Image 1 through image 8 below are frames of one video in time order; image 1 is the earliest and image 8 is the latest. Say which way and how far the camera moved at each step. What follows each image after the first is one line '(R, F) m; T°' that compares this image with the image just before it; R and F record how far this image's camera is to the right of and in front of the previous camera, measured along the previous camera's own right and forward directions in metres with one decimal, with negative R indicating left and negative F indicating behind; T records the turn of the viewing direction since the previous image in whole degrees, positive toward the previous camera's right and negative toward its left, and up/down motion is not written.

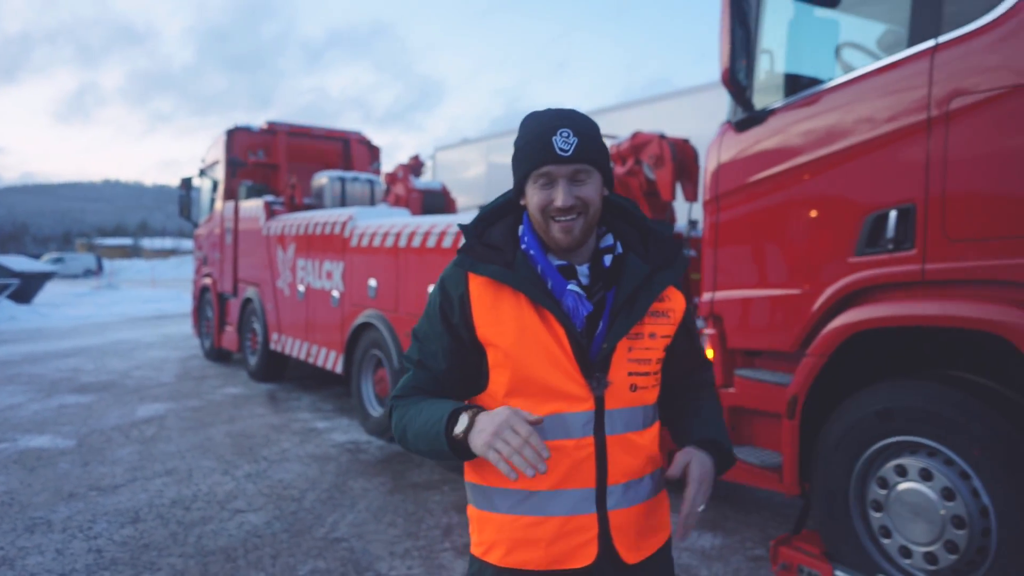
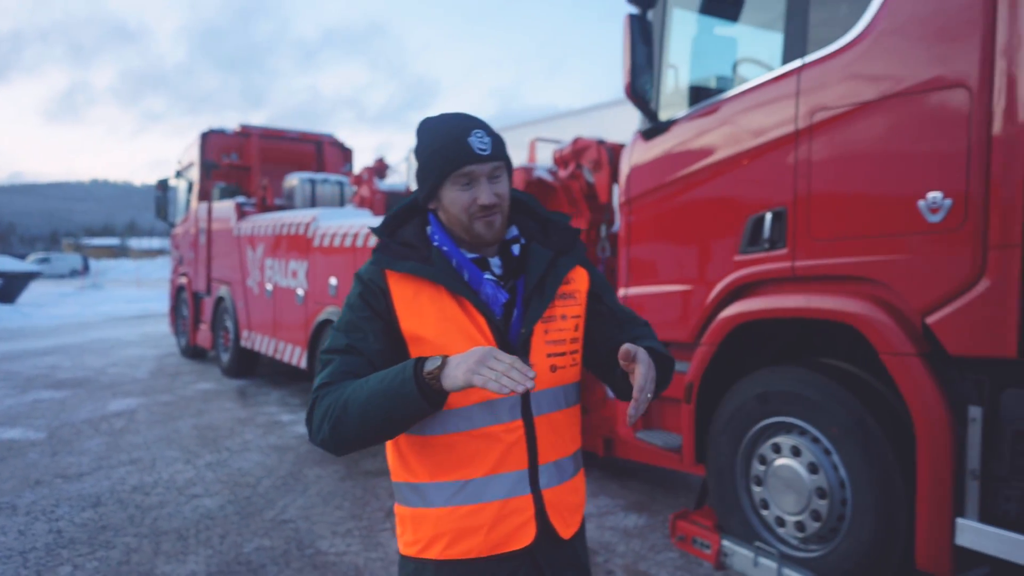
(+0.3, -0.3) m; +1°
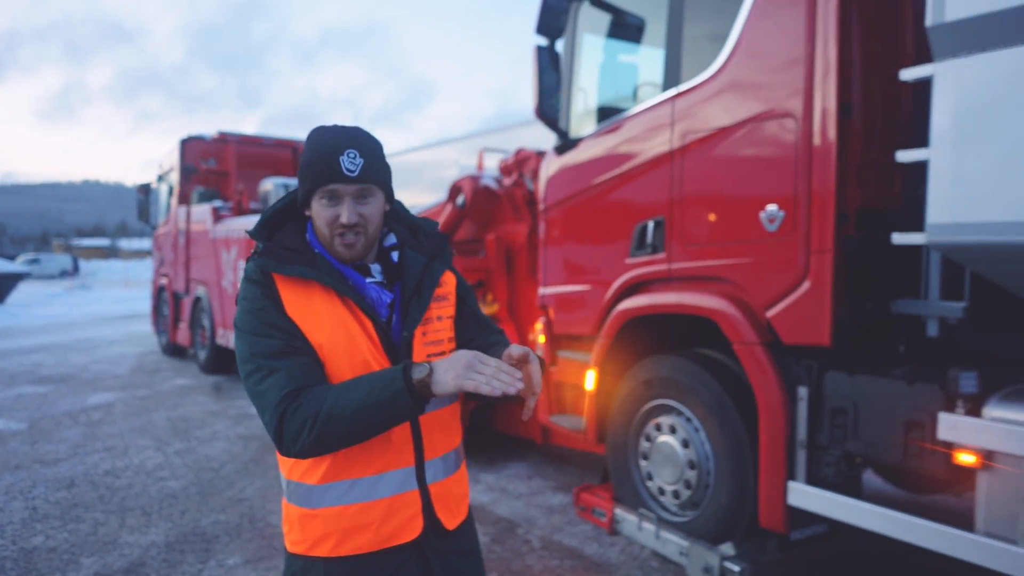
(+0.3, -0.4) m; 0°
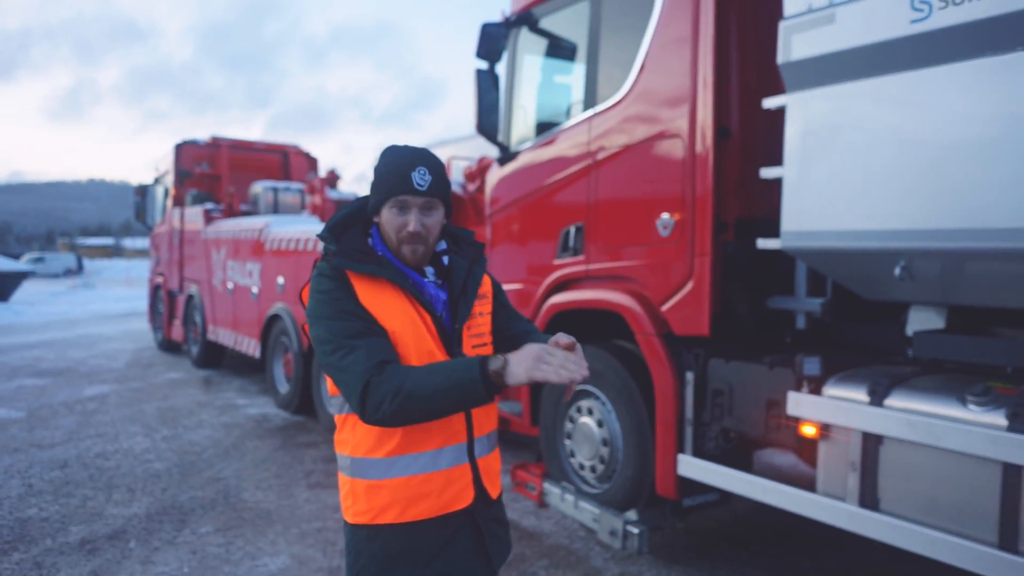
(+0.3, -0.4) m; 0°
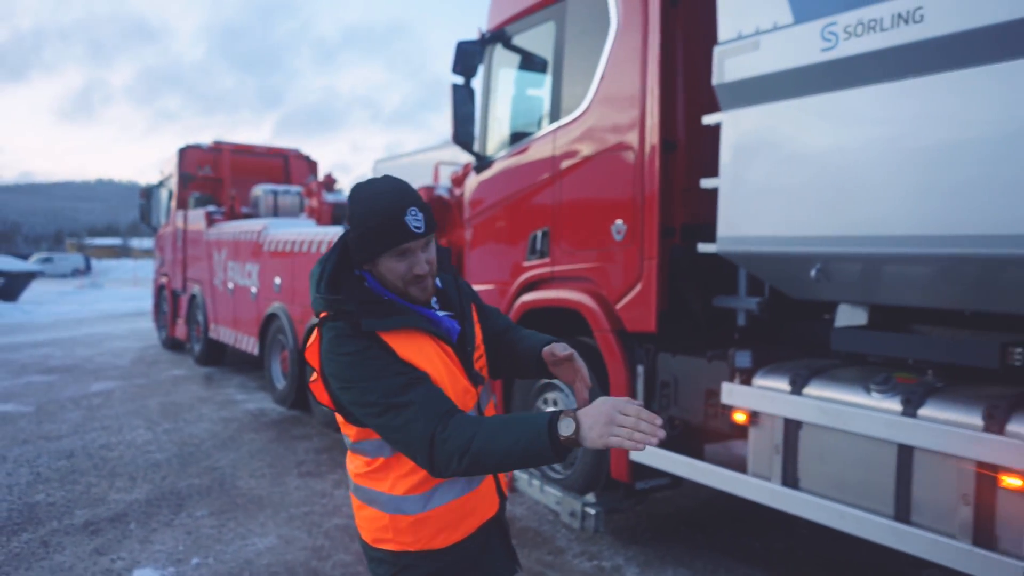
(+0.2, -0.3) m; 0°
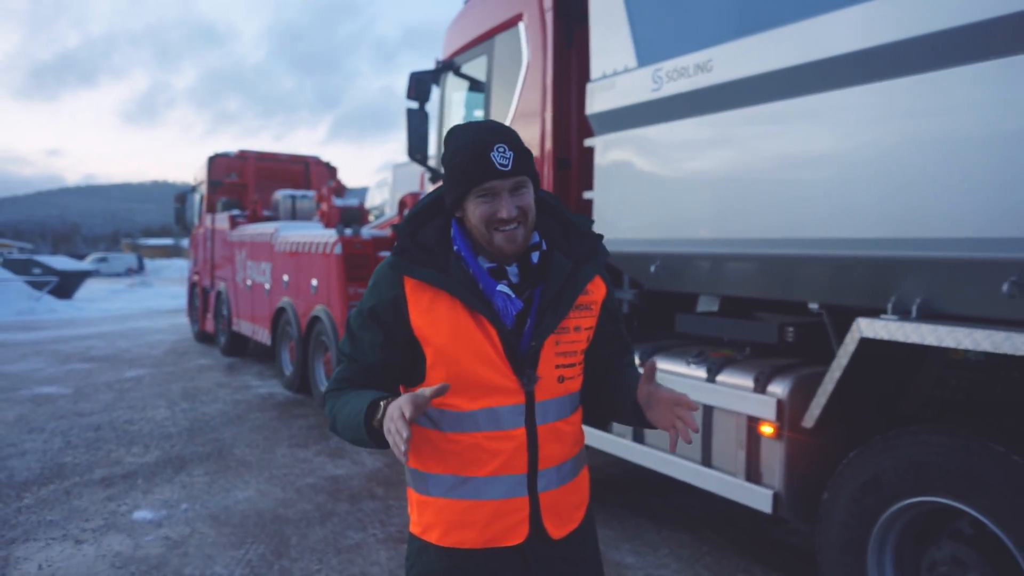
(+0.6, -0.7) m; -3°
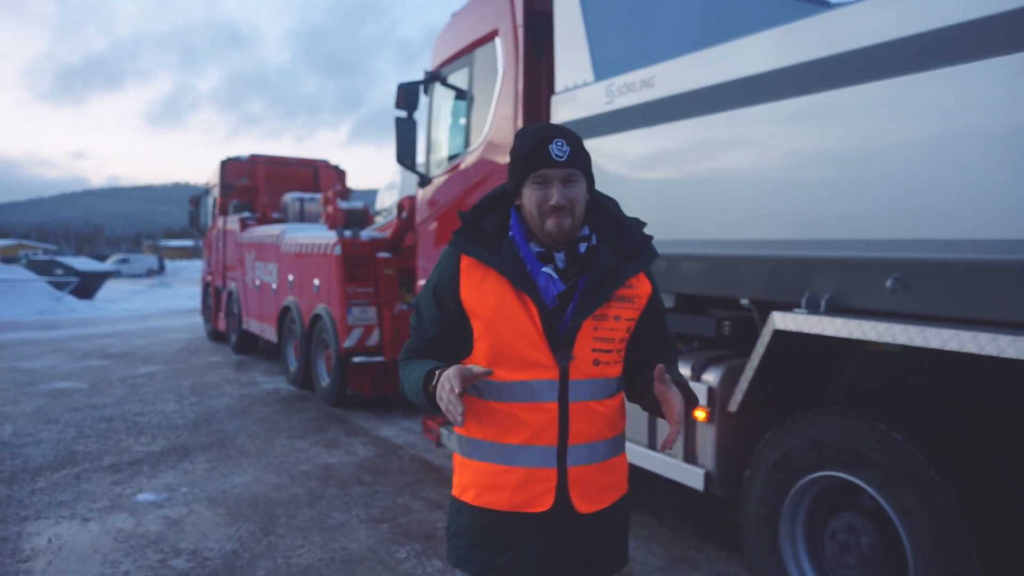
(+0.2, -0.3) m; -1°
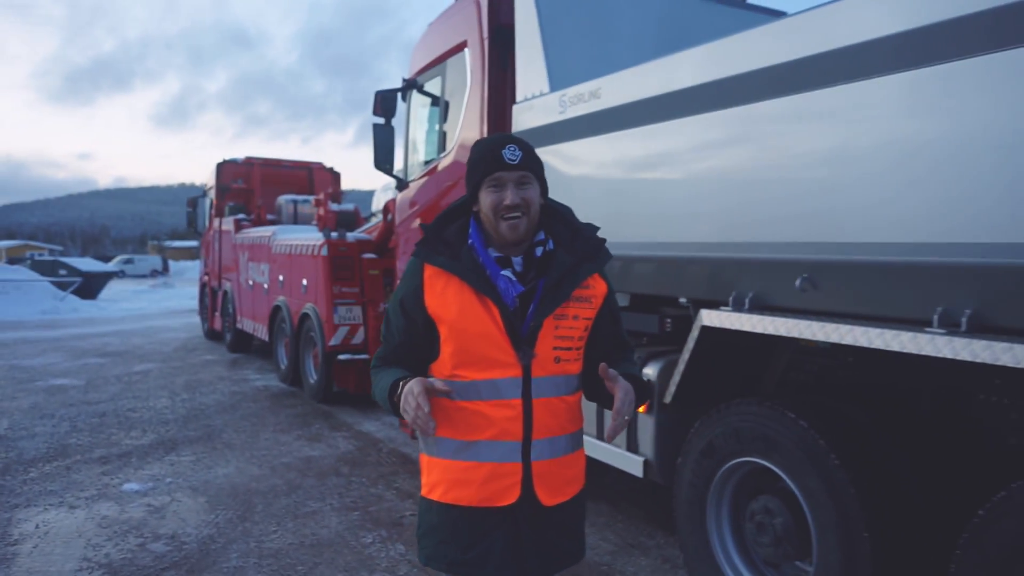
(+0.2, -0.2) m; 0°
